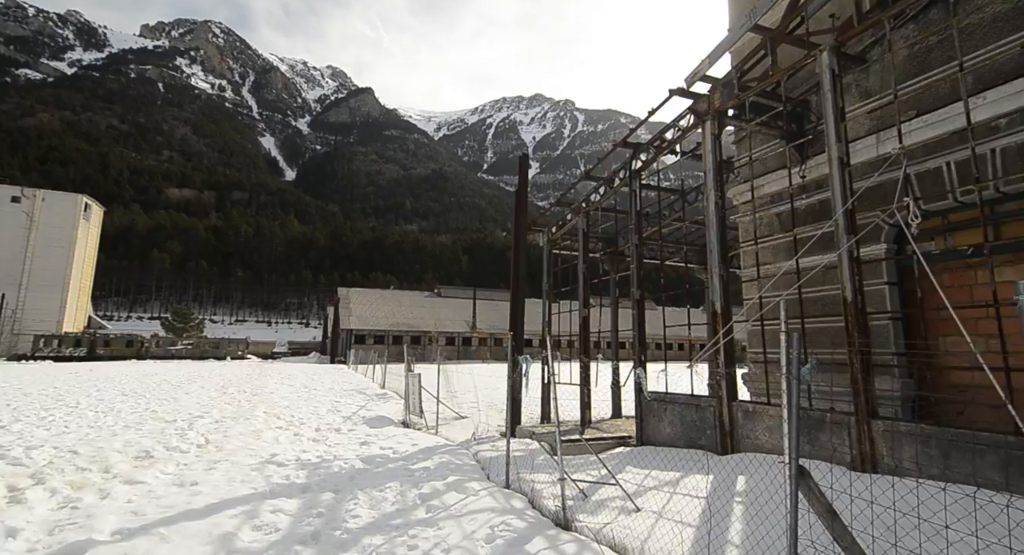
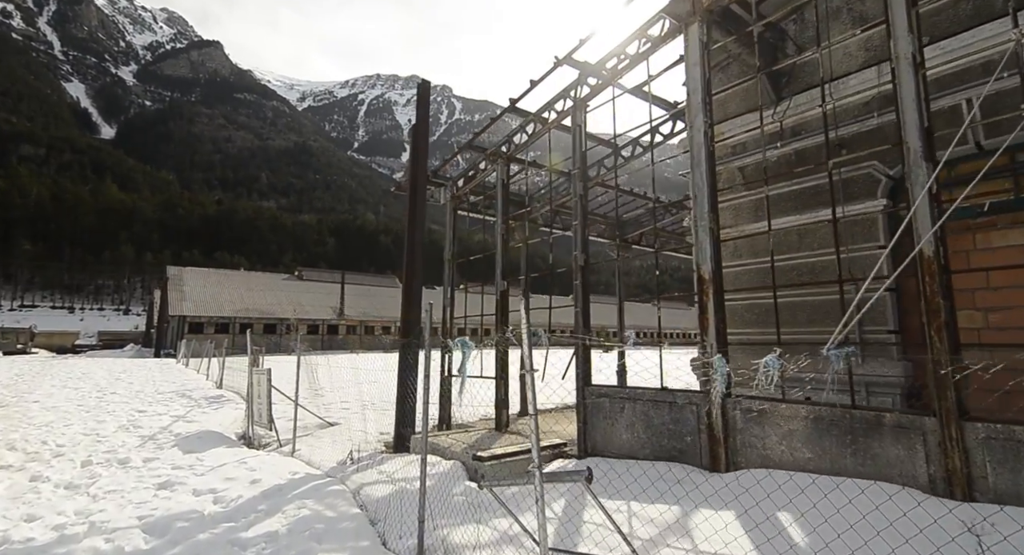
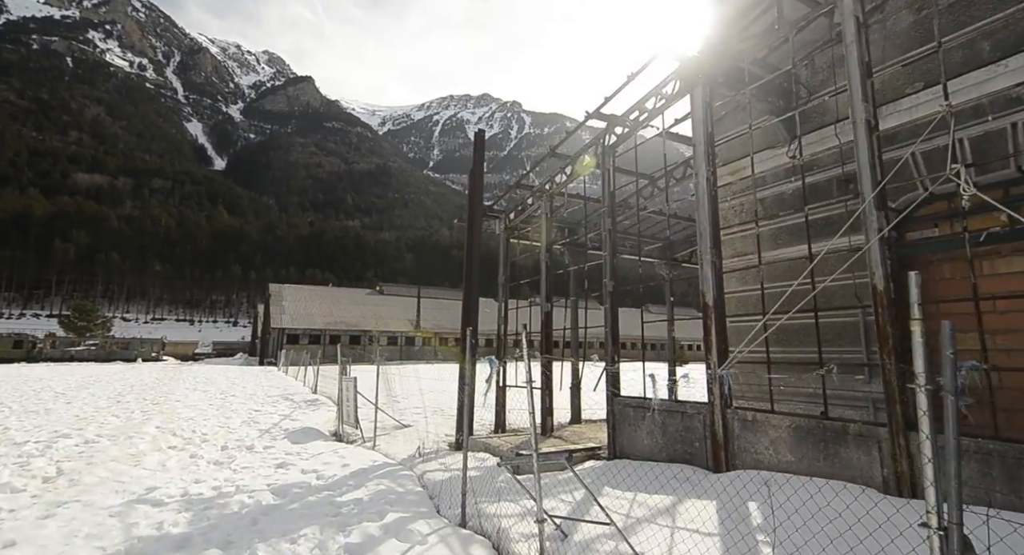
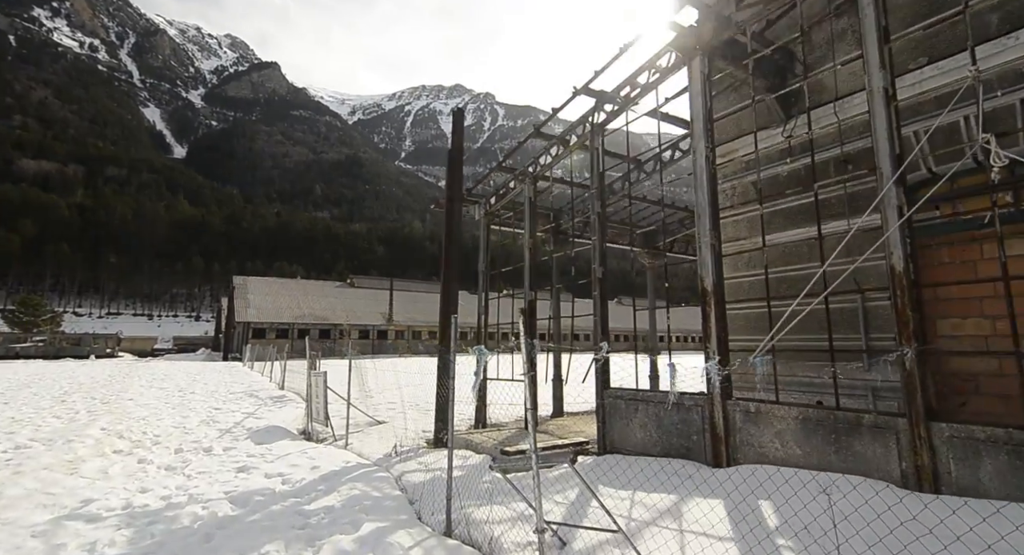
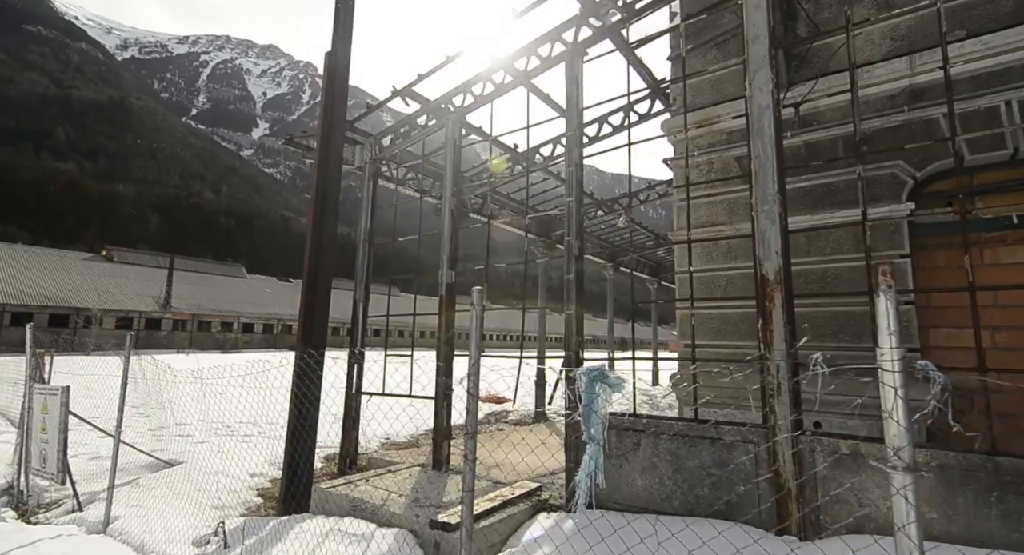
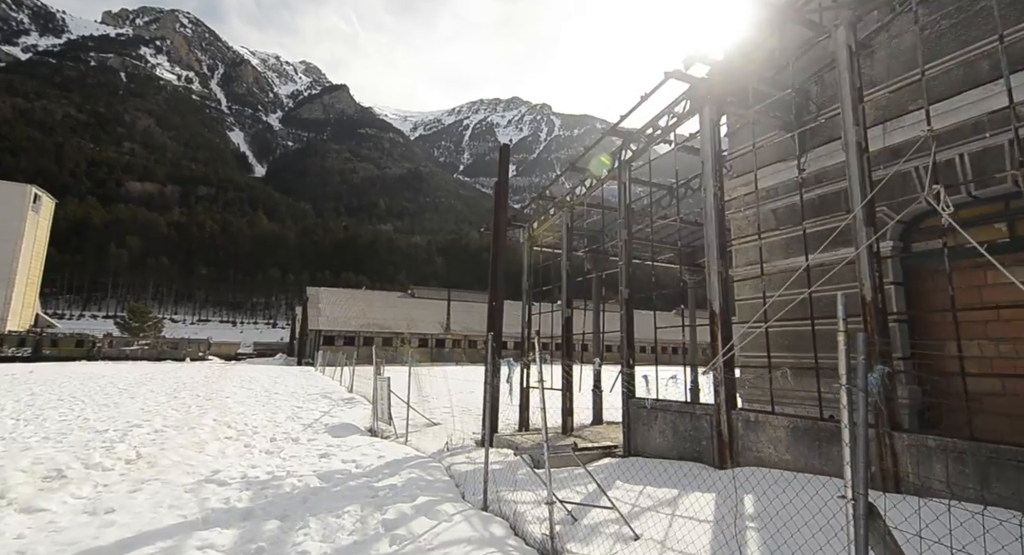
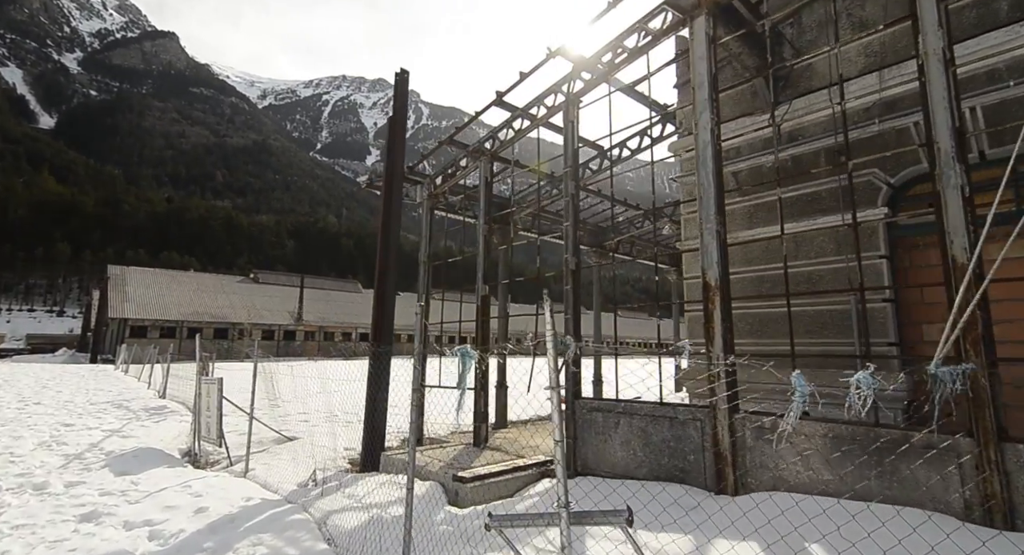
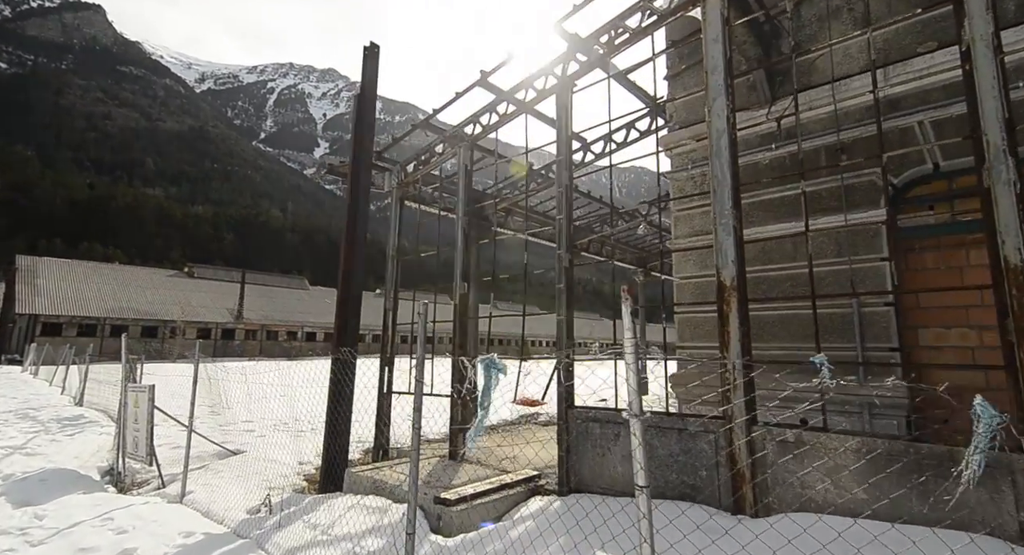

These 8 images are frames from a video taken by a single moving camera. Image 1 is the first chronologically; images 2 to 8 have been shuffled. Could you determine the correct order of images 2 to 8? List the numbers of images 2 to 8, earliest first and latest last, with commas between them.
6, 3, 4, 2, 7, 8, 5
